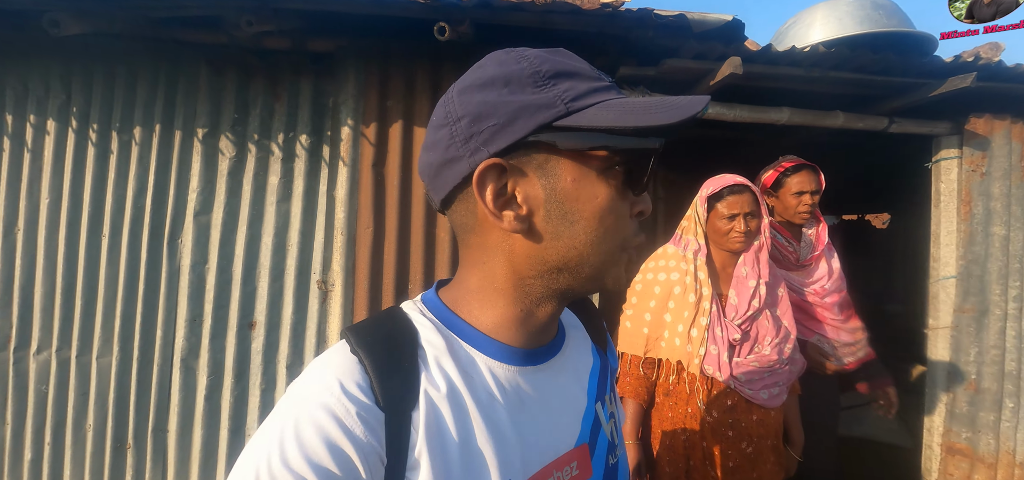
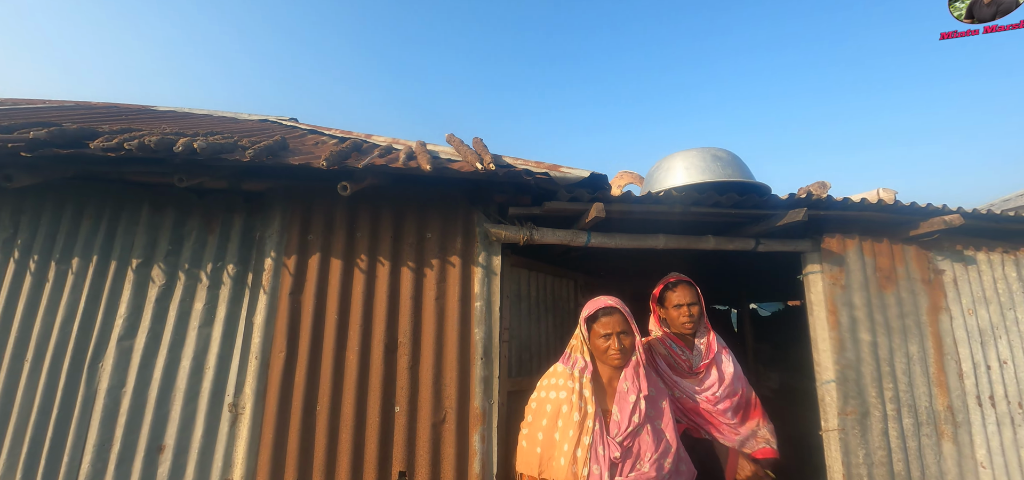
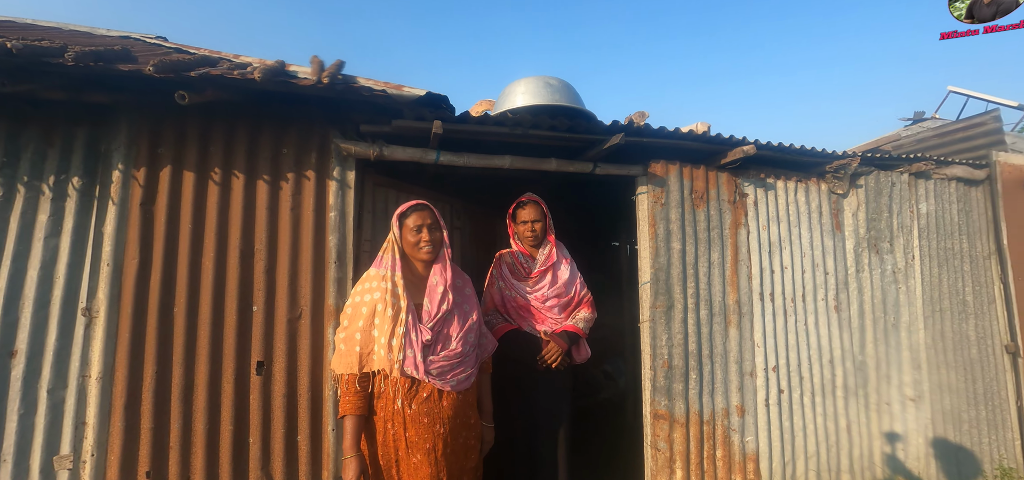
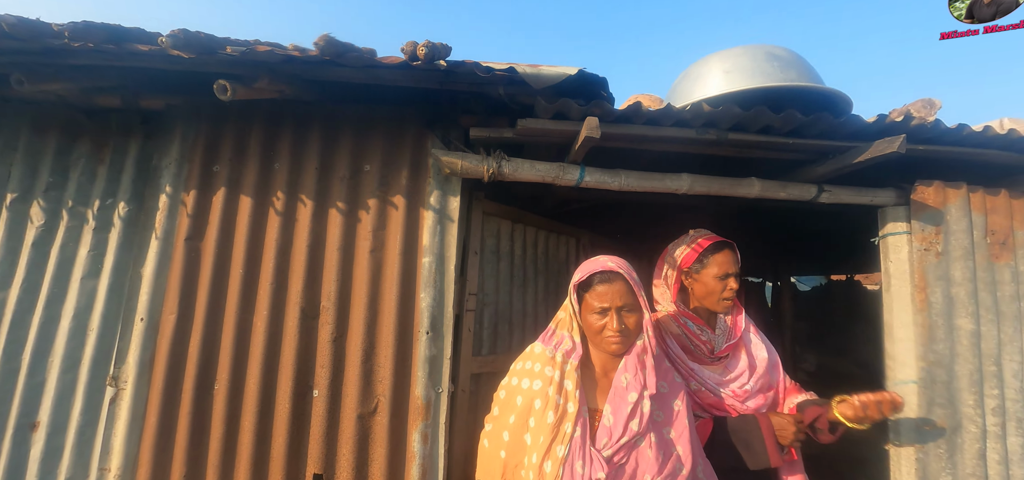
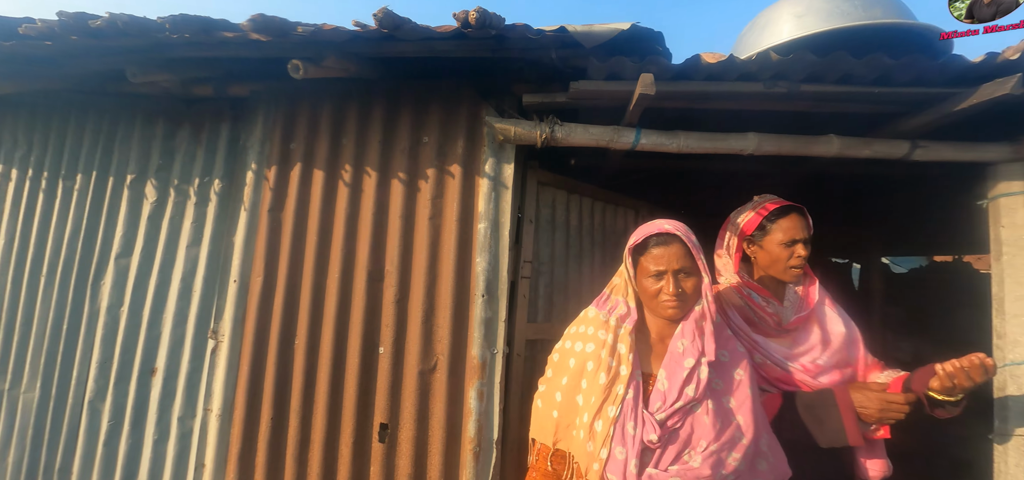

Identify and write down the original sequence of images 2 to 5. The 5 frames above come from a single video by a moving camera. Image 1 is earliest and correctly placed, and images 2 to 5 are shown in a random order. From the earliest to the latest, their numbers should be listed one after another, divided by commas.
5, 4, 2, 3
